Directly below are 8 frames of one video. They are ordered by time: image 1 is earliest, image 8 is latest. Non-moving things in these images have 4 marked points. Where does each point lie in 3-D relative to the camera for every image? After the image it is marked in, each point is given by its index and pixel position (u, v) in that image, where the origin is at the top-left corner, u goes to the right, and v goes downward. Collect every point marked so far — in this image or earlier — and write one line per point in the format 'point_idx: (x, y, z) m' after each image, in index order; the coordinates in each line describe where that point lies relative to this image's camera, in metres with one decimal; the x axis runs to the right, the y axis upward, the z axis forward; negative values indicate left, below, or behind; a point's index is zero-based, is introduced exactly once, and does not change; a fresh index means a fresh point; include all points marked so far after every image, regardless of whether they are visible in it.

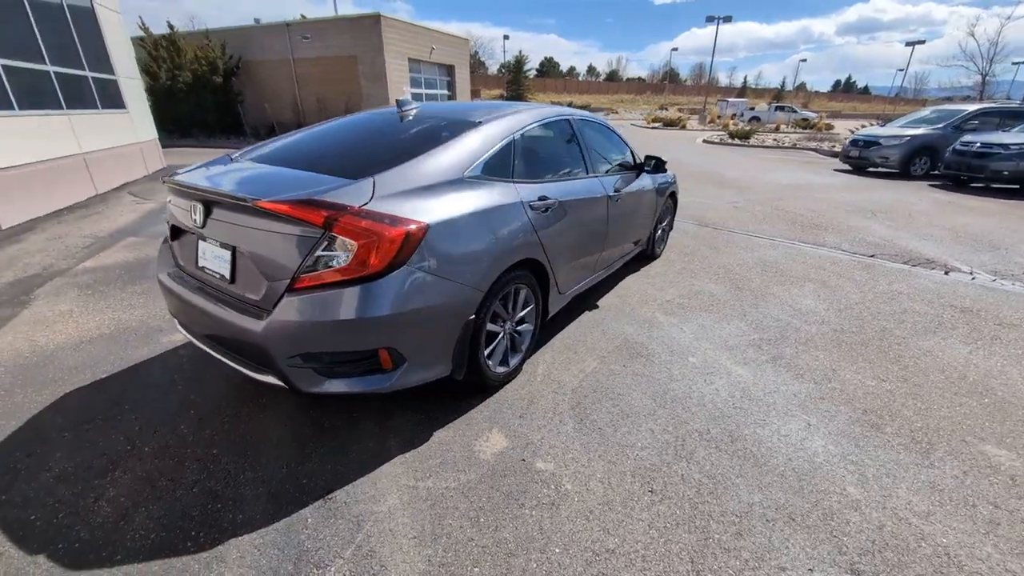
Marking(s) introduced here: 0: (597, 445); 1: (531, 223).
0: (+0.5, -0.9, +2.4) m
1: (+0.1, +0.4, +2.7) m
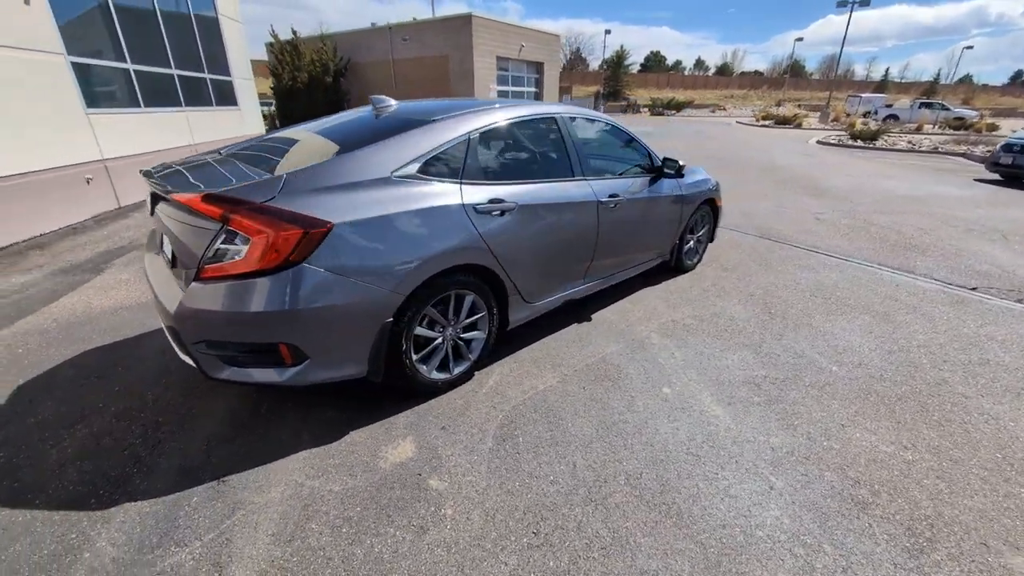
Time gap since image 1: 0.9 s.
0: (0.0, -0.9, +2.2) m
1: (-0.3, +0.4, +2.6) m
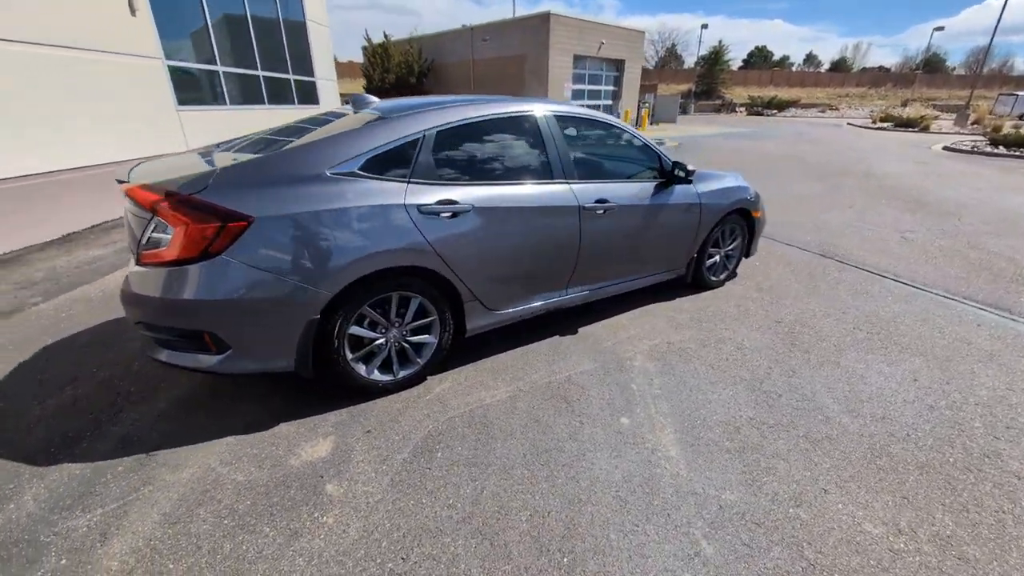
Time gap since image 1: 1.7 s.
0: (-0.5, -1.0, +2.1) m
1: (-0.6, +0.3, +2.5) m
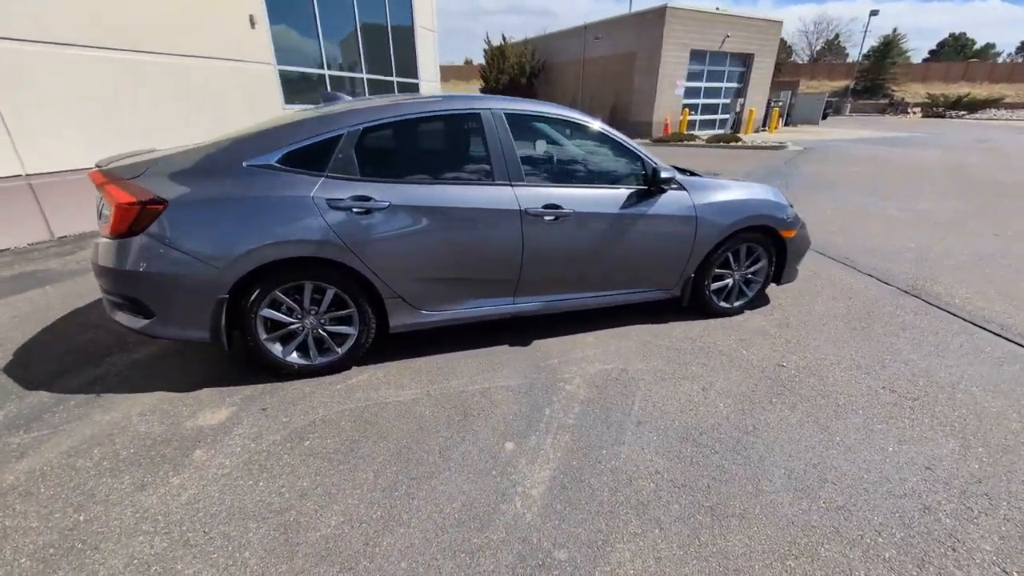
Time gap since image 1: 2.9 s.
0: (-1.3, -0.9, +2.2) m
1: (-1.1, +0.4, +2.6) m
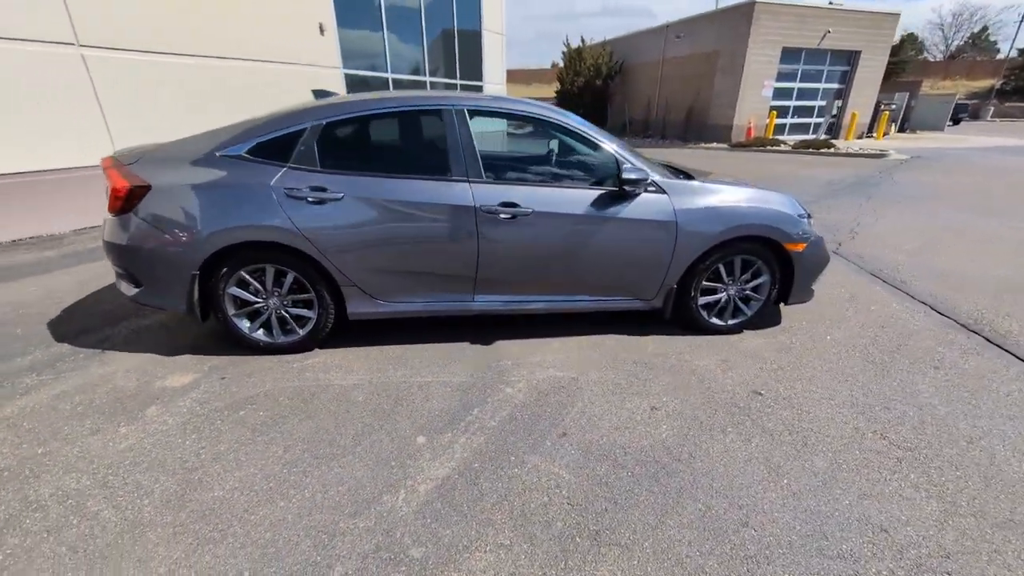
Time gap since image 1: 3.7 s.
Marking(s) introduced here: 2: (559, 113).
0: (-1.8, -0.8, +2.5) m
1: (-1.5, +0.5, +2.8) m
2: (+0.3, +1.3, +3.2) m
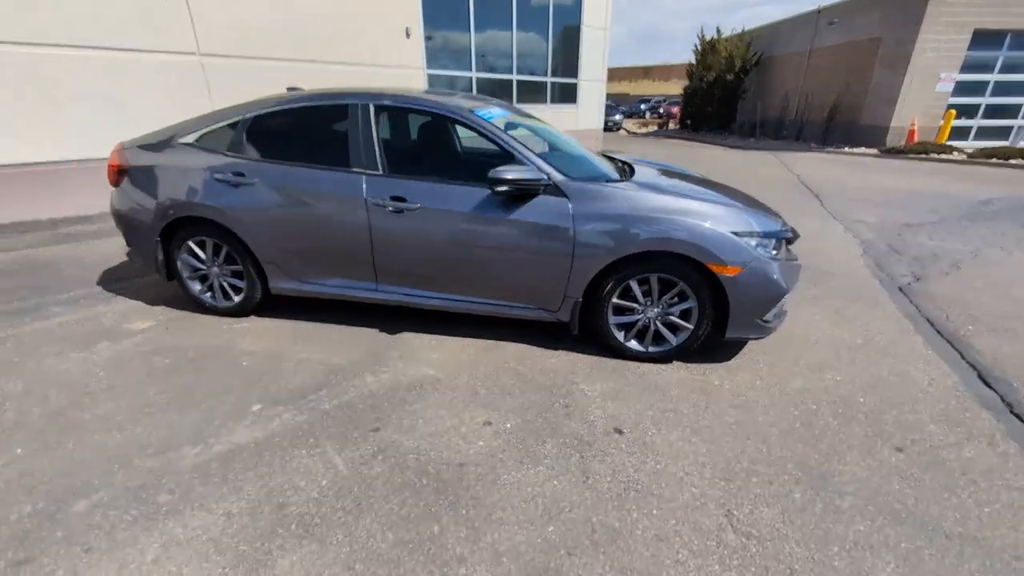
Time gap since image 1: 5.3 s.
0: (-2.8, -0.5, +3.0) m
1: (-2.2, +0.7, +3.2) m
2: (-0.4, +1.3, +3.1) m
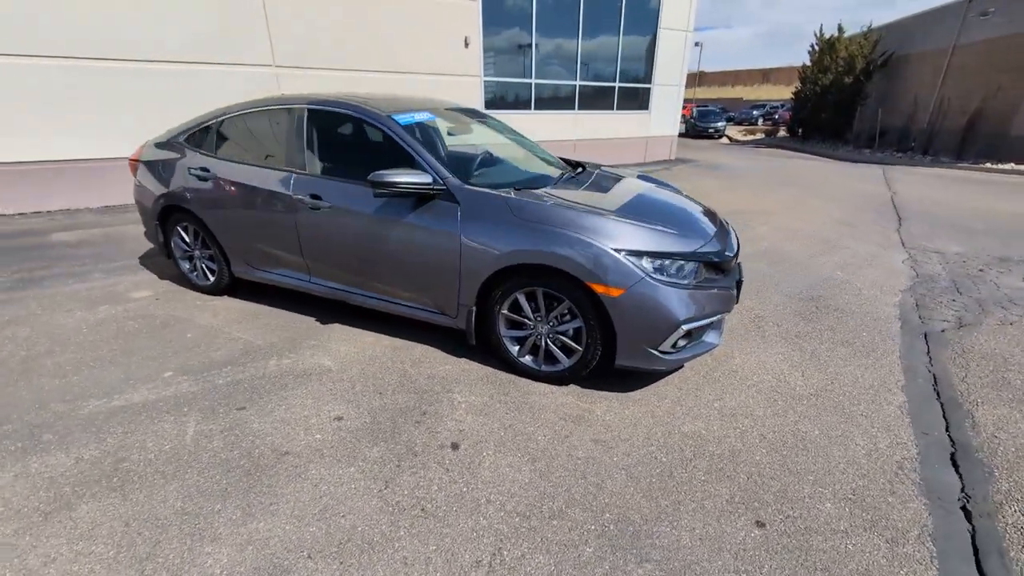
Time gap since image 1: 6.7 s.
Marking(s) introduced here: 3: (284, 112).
0: (-3.5, -0.3, +3.6) m
1: (-2.8, +0.9, +3.7) m
2: (-0.9, +1.3, +3.2) m
3: (-1.7, +1.4, +3.5) m
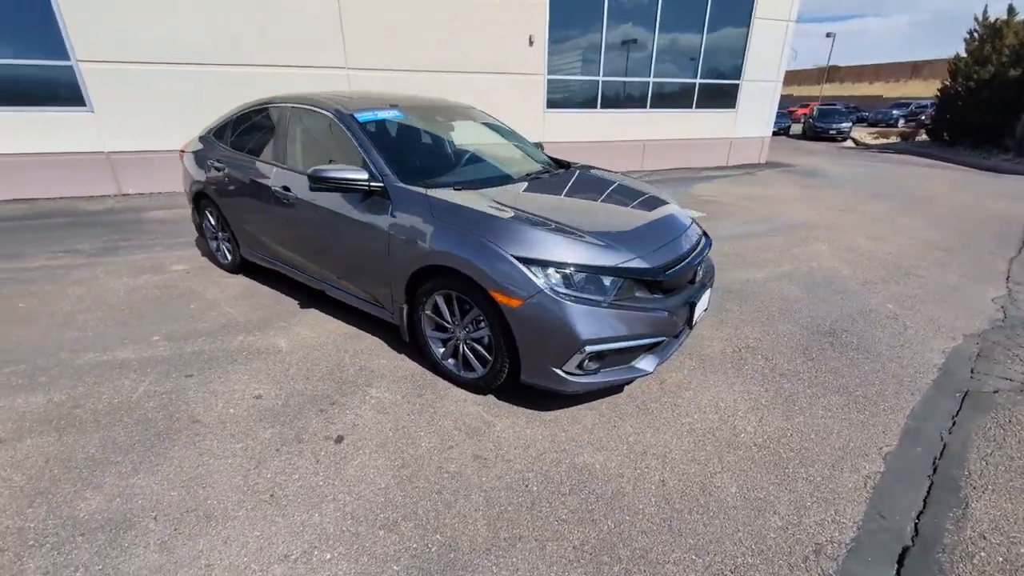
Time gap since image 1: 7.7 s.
0: (-3.7, 0.0, +4.3) m
1: (-2.9, +1.1, +4.2) m
2: (-1.2, +1.4, +3.3) m
3: (-1.9, +1.5, +3.7) m
